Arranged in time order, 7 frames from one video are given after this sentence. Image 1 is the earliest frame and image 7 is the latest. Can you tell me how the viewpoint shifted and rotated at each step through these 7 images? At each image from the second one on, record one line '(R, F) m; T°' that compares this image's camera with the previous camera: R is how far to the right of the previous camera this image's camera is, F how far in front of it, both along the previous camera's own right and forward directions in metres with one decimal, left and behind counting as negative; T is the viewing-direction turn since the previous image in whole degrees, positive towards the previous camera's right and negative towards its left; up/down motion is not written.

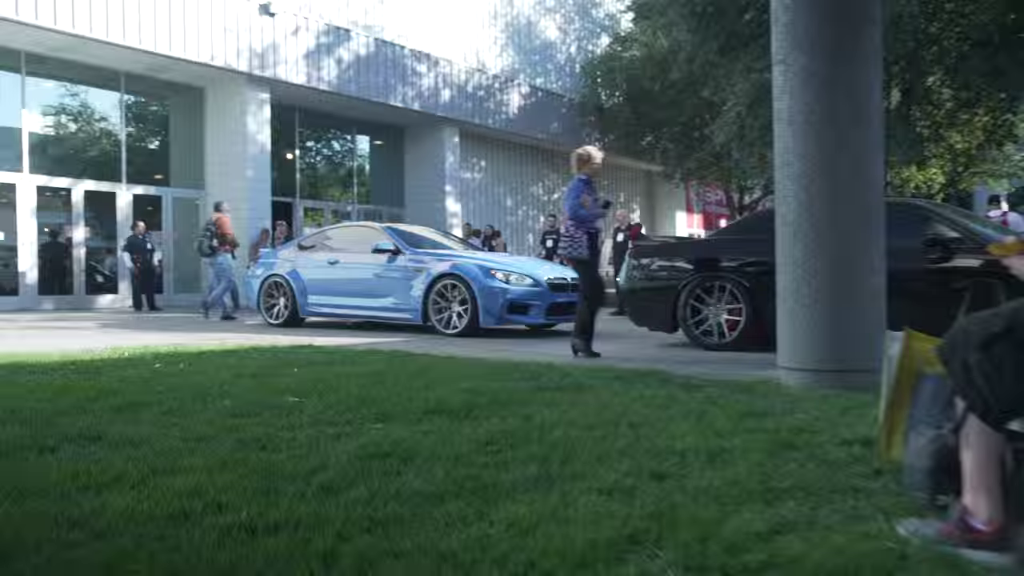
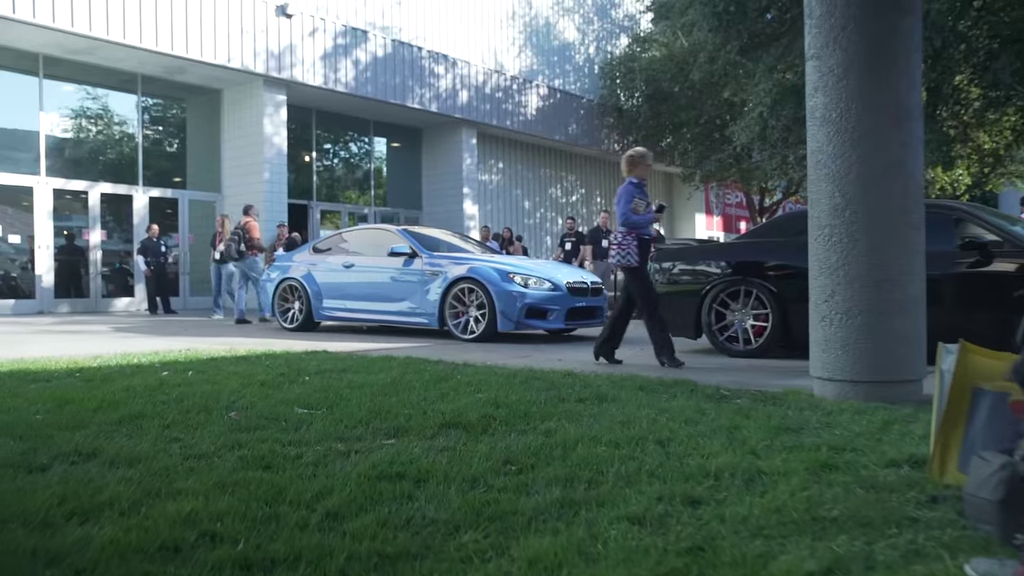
(0.0, +0.2) m; -1°
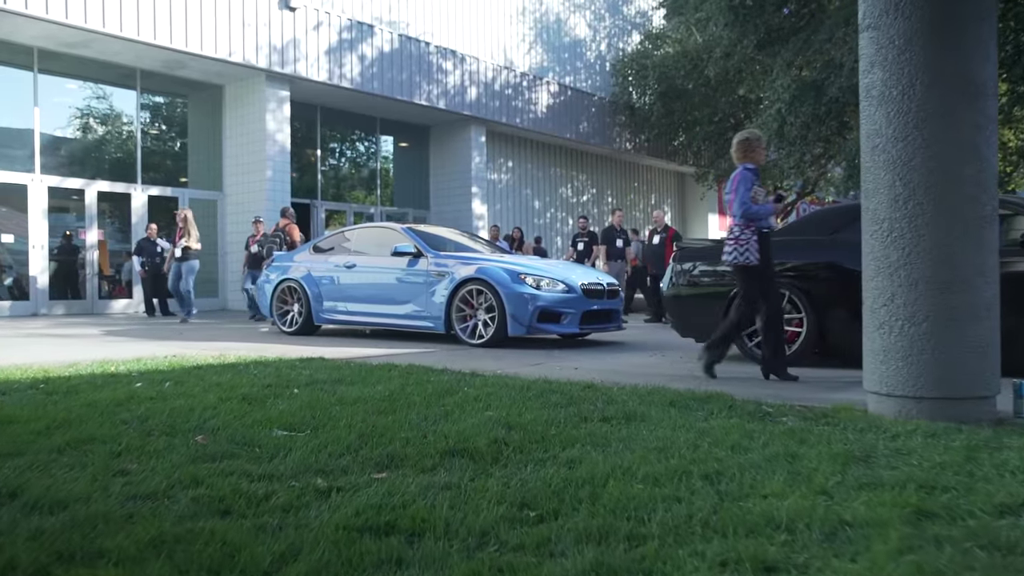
(0.0, +0.6) m; -1°
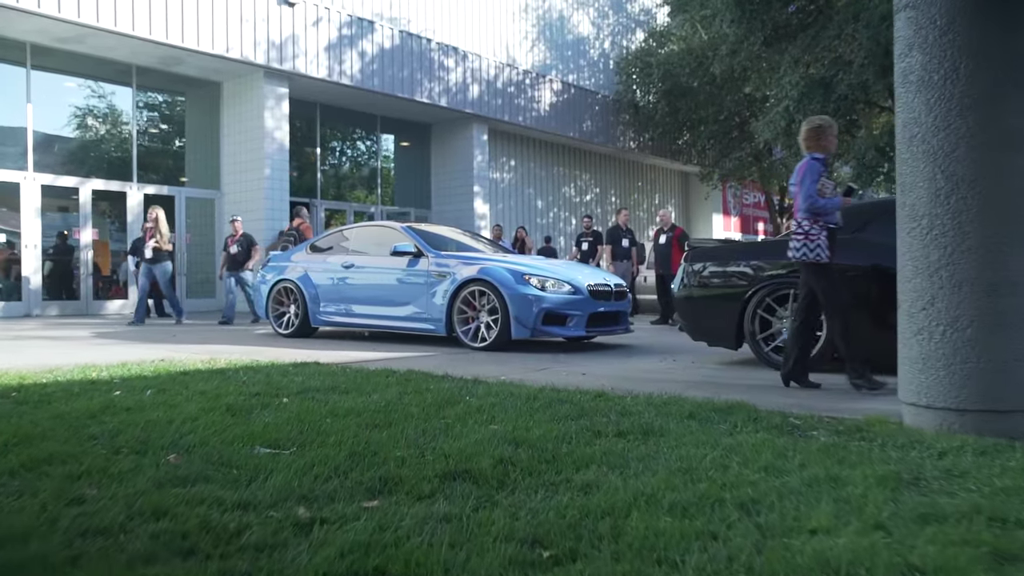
(0.0, +0.4) m; 0°
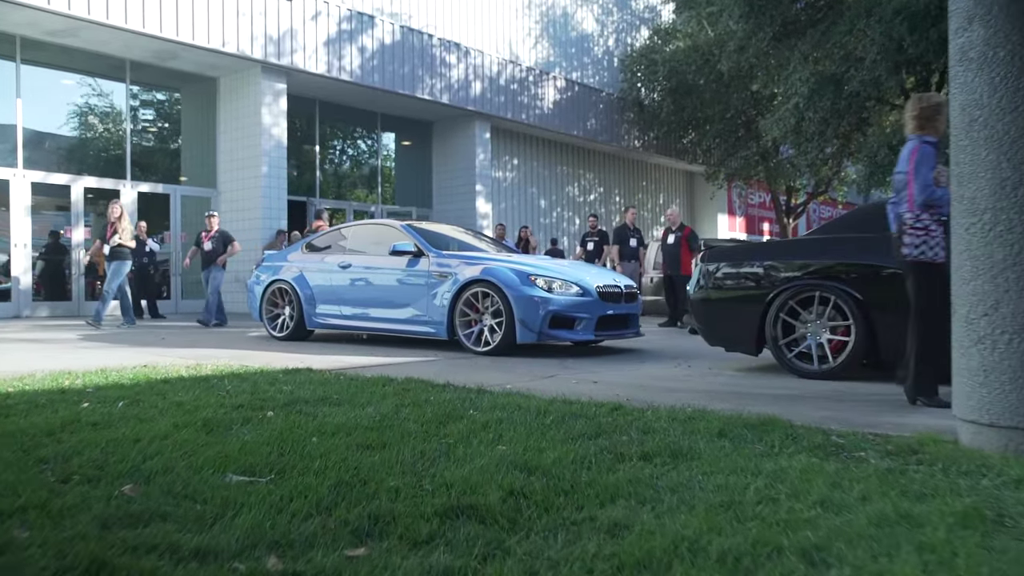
(0.0, +0.5) m; 0°
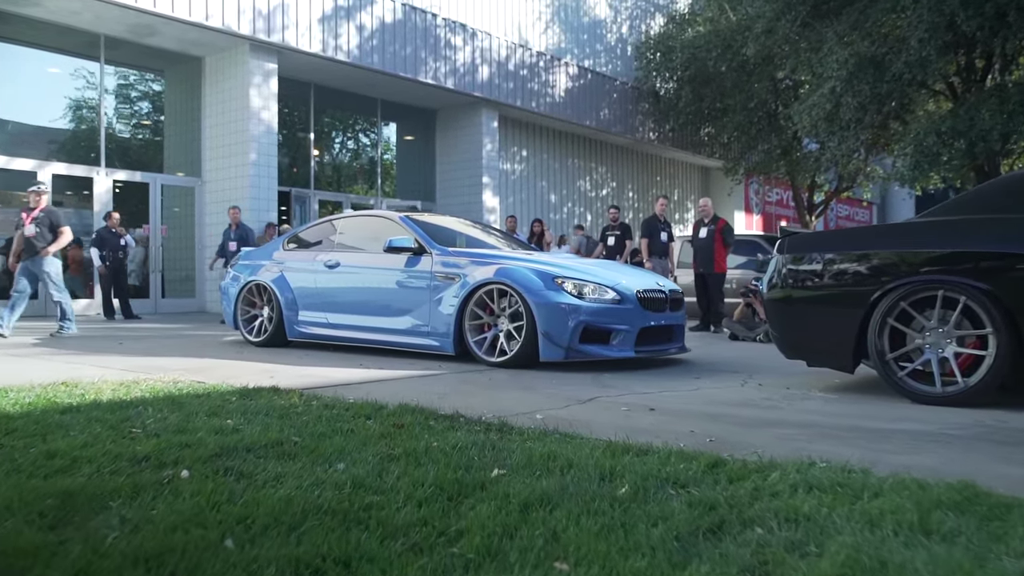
(-0.1, +1.6) m; 0°
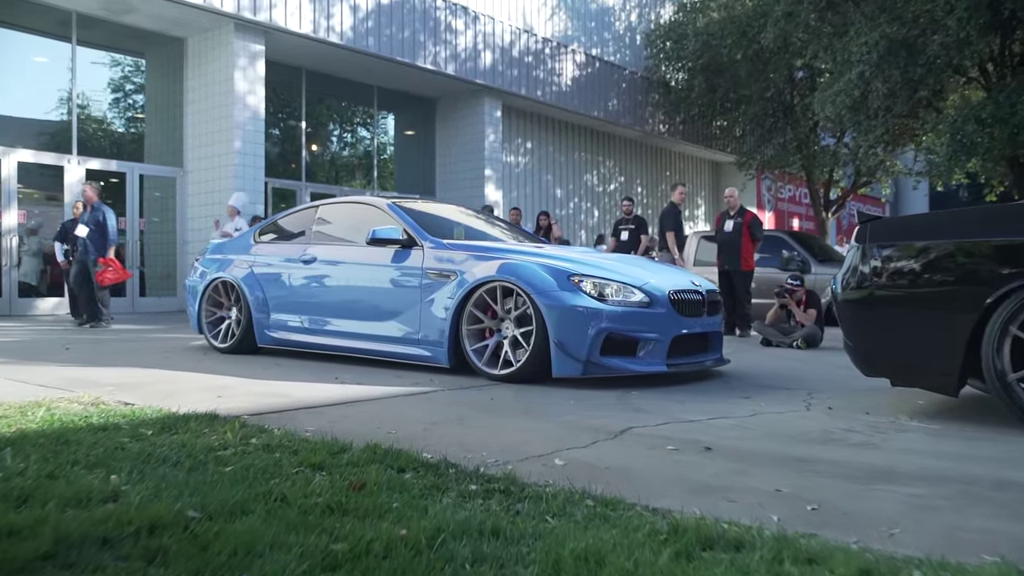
(0.0, +1.2) m; 0°
